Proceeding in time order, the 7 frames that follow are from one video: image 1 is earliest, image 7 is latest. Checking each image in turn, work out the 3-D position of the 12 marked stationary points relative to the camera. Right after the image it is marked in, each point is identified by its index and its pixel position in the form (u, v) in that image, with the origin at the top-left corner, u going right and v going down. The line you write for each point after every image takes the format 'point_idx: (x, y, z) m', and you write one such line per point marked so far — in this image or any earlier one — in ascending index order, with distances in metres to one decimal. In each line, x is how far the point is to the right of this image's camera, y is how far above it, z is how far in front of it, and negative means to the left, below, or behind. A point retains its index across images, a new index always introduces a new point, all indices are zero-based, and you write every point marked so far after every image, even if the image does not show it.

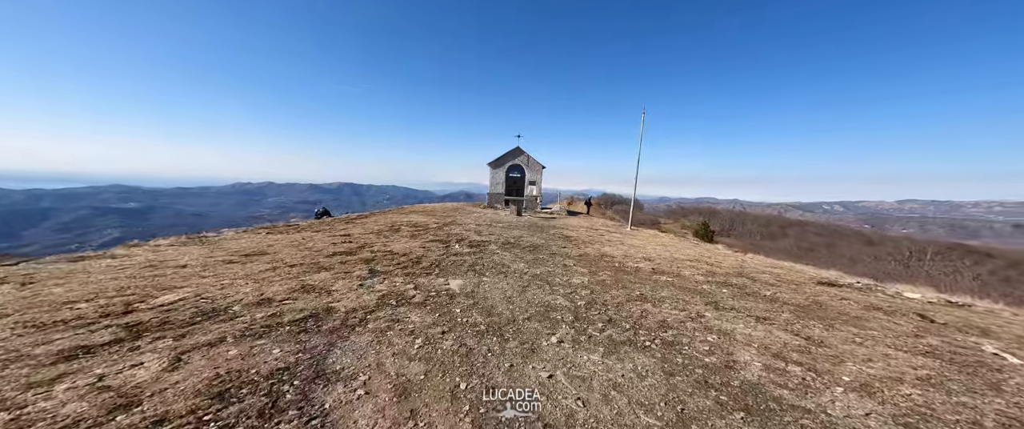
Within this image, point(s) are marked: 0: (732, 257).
0: (+10.1, -1.9, +14.0) m
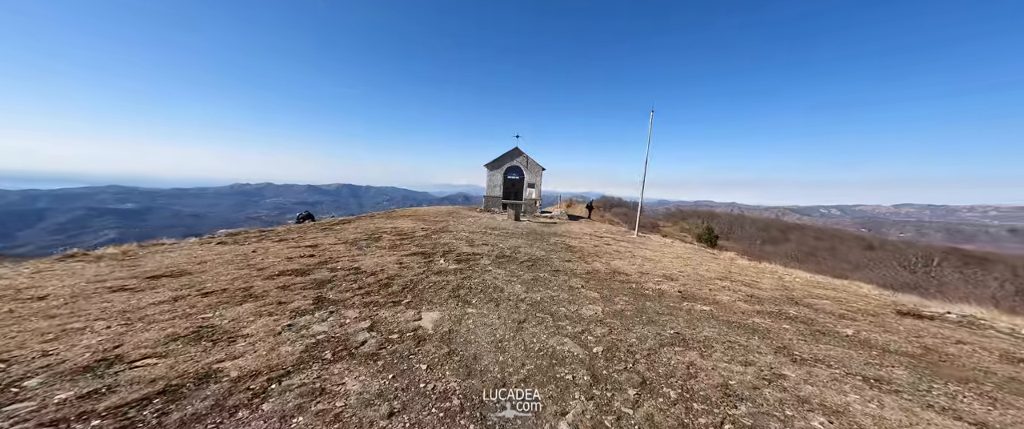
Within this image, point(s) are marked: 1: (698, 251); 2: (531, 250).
0: (+9.9, -2.3, +11.9) m
1: (+10.8, -2.2, +17.9) m
2: (+1.0, -1.8, +15.0) m
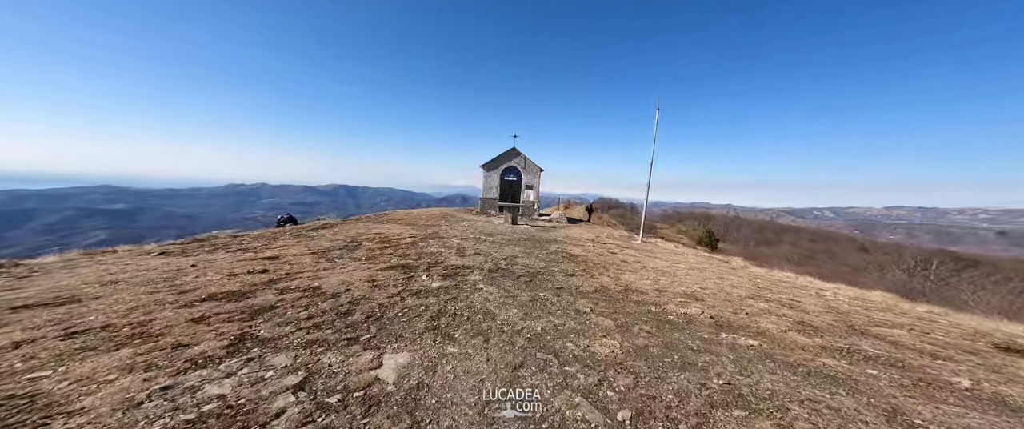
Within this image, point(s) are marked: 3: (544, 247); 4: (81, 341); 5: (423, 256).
0: (+9.7, -2.5, +10.3) m
1: (+10.6, -2.5, +16.3) m
2: (+0.8, -2.1, +13.3) m
3: (+1.8, -1.9, +16.9) m
4: (-5.9, -1.7, +4.2) m
5: (-3.7, -1.7, +12.6) m
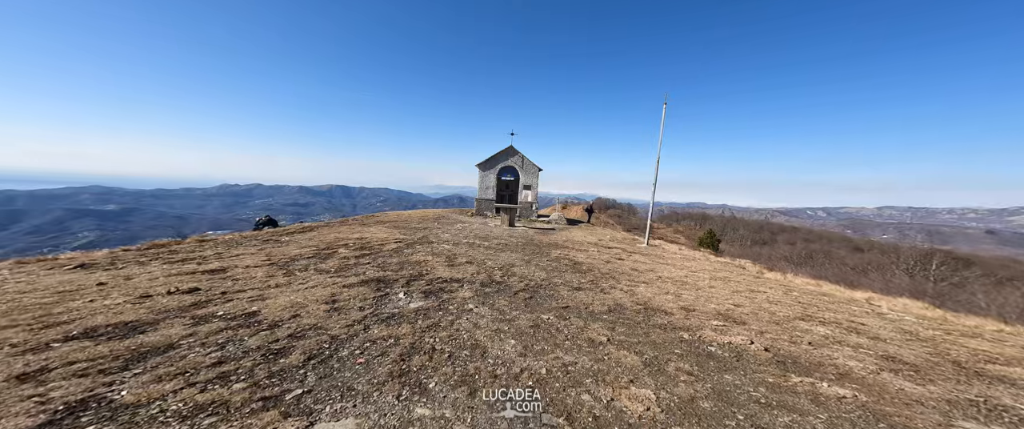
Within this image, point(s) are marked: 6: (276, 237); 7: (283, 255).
0: (+9.6, -2.6, +8.8) m
1: (+10.4, -2.5, +14.7) m
2: (+0.6, -2.1, +11.7) m
3: (+1.6, -1.9, +15.3) m
4: (-6.0, -1.8, +2.5) m
5: (-3.8, -1.8, +10.9) m
6: (-11.2, -1.1, +14.4) m
7: (-7.8, -1.4, +10.4) m
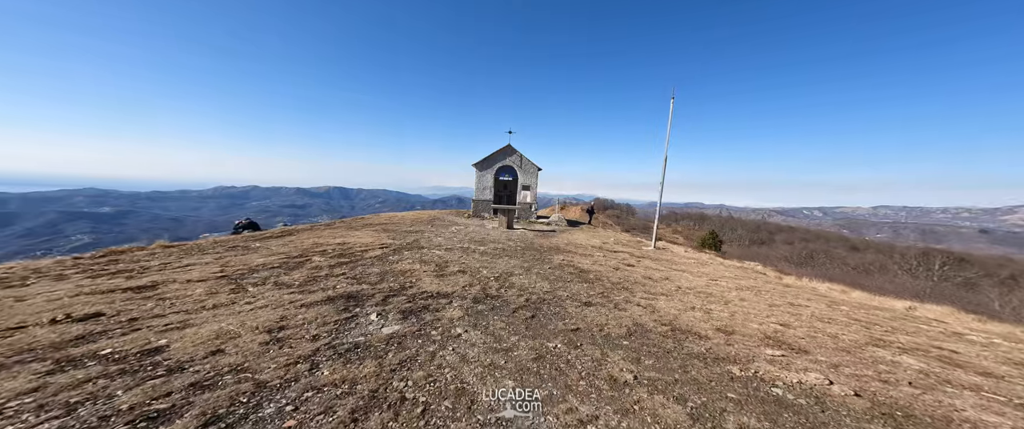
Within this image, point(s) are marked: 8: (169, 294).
0: (+9.6, -2.6, +7.4) m
1: (+10.4, -2.6, +13.3) m
2: (+0.6, -2.2, +10.2) m
3: (+1.5, -2.0, +13.8) m
4: (-6.0, -1.9, +1.0) m
5: (-3.8, -1.9, +9.4) m
6: (-11.2, -1.2, +12.9) m
7: (-7.9, -1.5, +8.9) m
8: (-6.9, -1.6, +6.2) m
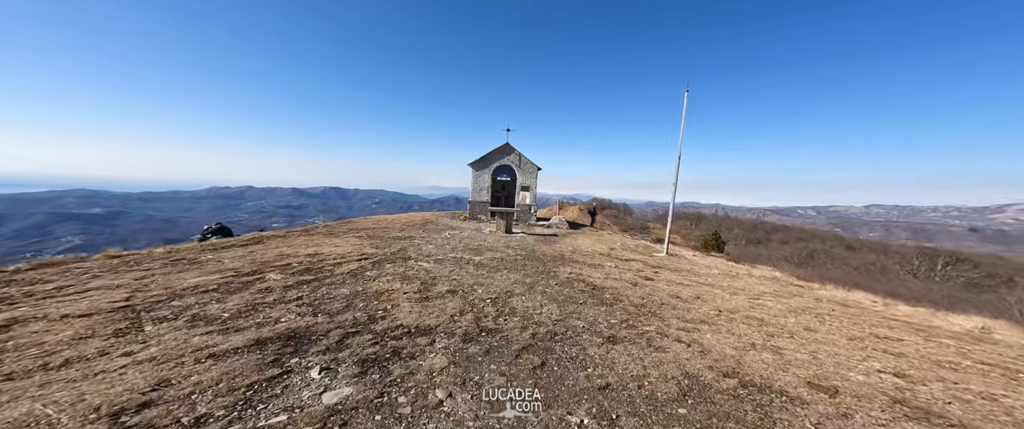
0: (+9.6, -2.8, +5.5) m
1: (+10.4, -2.8, +11.5) m
2: (+0.6, -2.4, +8.3) m
3: (+1.5, -2.2, +11.9) m
4: (-5.9, -2.1, -1.0) m
5: (-3.8, -2.1, +7.4) m
6: (-11.2, -1.4, +10.9) m
7: (-7.8, -1.7, +7.0) m
8: (-6.9, -1.9, +4.2) m
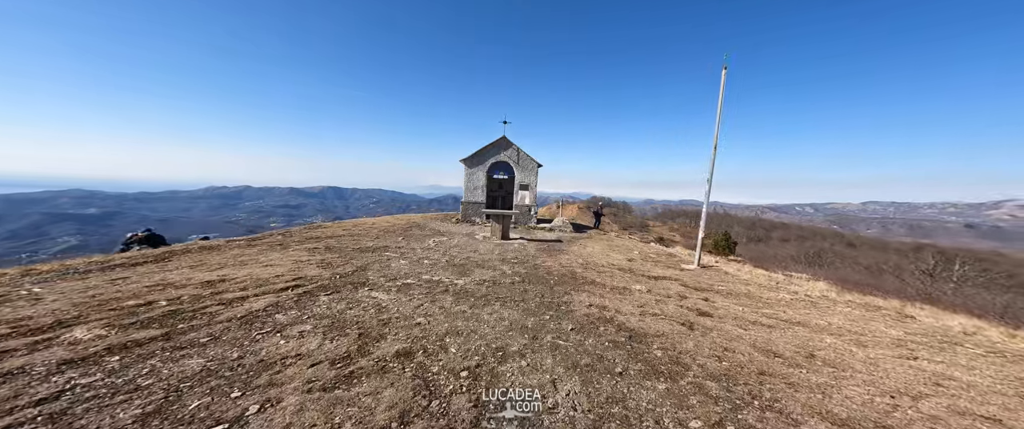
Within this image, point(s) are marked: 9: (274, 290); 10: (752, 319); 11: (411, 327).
0: (+9.5, -3.0, +2.0) m
1: (+10.2, -2.9, +7.9) m
2: (+0.5, -2.6, +4.7) m
3: (+1.4, -2.4, +8.3) m
4: (-6.0, -2.4, -4.6) m
5: (-3.9, -2.3, +3.9) m
6: (-11.4, -1.7, +7.3) m
7: (-8.0, -1.9, +3.4) m
8: (-7.0, -2.1, +0.7) m
9: (-6.0, -1.9, +7.8) m
10: (+5.8, -2.7, +7.5) m
11: (-2.3, -2.3, +7.0) m
